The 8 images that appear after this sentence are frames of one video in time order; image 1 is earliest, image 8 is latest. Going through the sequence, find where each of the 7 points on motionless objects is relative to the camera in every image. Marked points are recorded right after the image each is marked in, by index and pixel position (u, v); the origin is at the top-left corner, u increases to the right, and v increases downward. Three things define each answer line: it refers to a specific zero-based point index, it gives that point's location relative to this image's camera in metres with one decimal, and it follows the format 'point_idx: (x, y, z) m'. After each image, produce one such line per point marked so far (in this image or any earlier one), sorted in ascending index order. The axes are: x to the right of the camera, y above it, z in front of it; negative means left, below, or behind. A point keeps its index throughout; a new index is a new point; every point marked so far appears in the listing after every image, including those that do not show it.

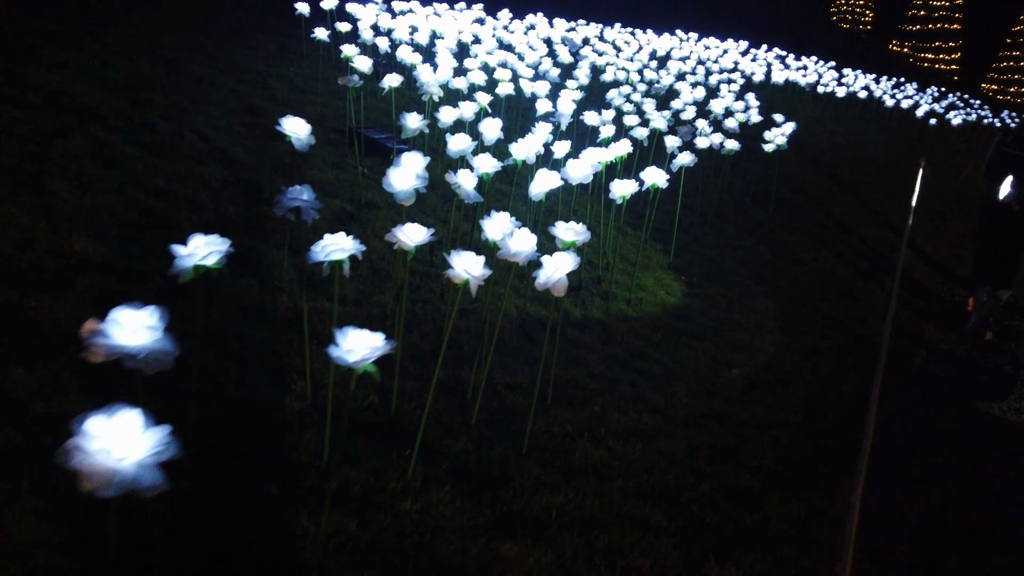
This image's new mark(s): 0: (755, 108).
0: (+3.5, +2.6, +10.9) m
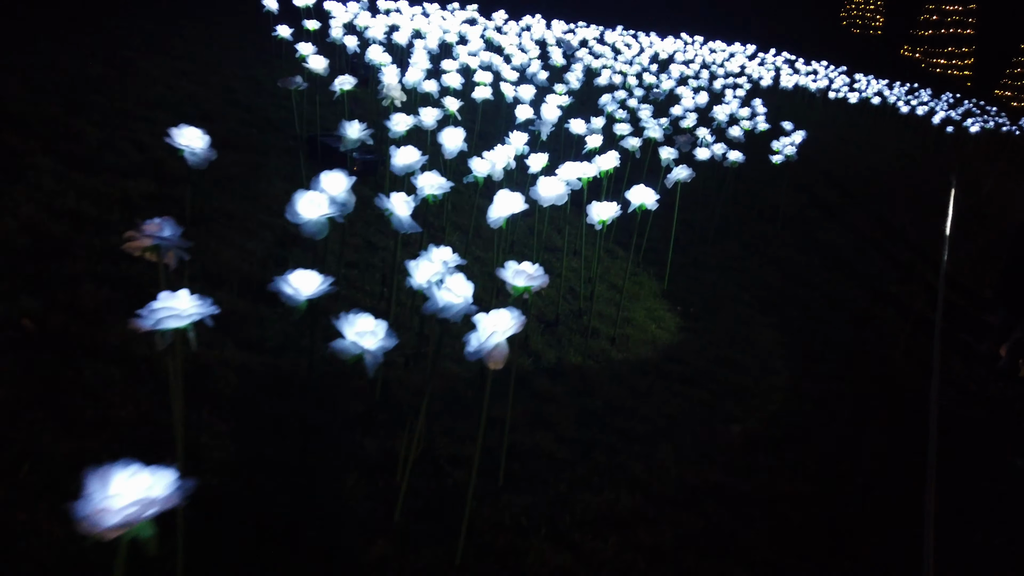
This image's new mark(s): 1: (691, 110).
0: (+3.4, +2.3, +10.1) m
1: (+2.2, +2.2, +9.4) m
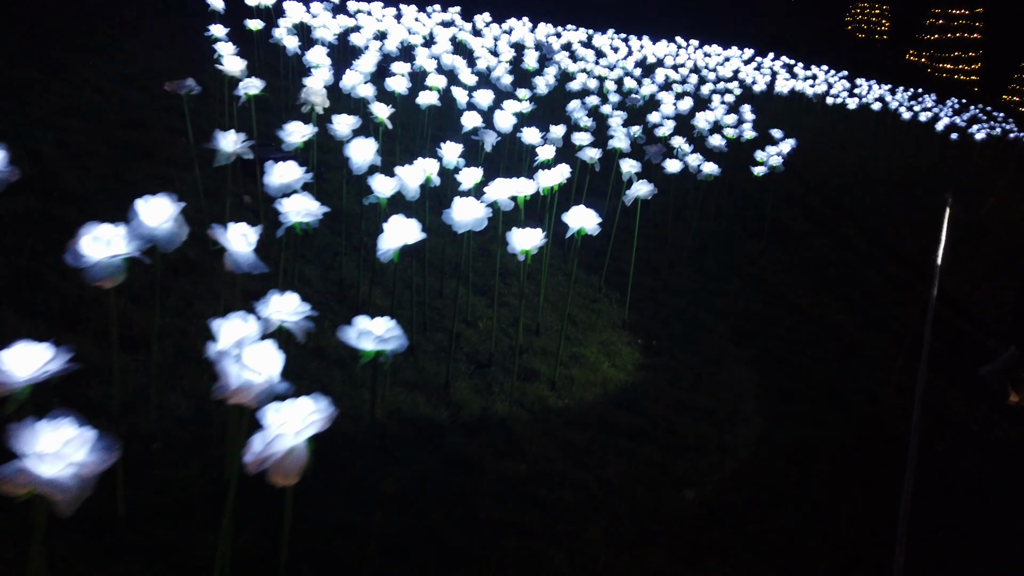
0: (+3.0, +2.1, +9.4) m
1: (+1.8, +2.0, +8.7) m
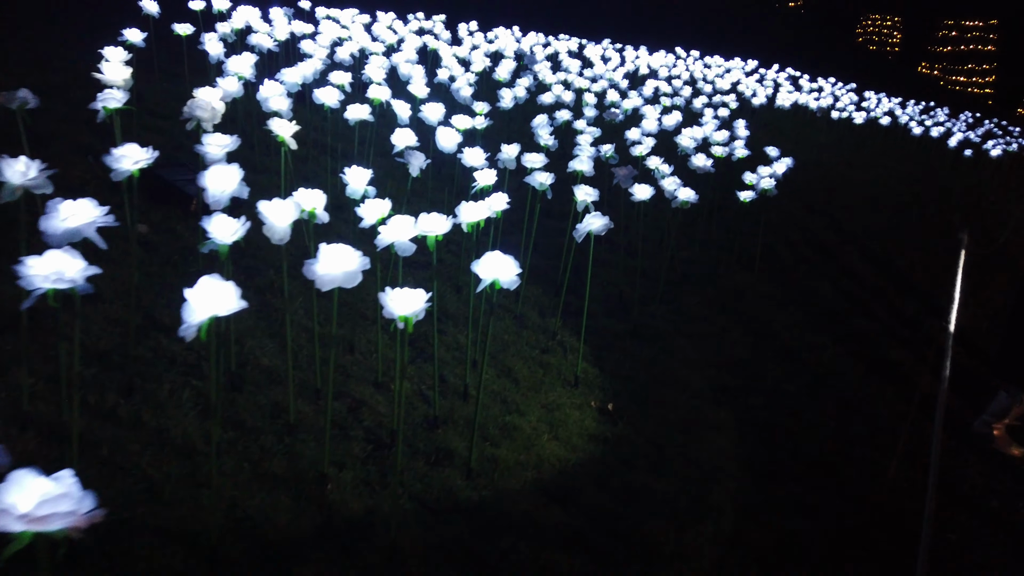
0: (+2.6, +1.7, +8.6) m
1: (+1.4, +1.6, +7.8) m
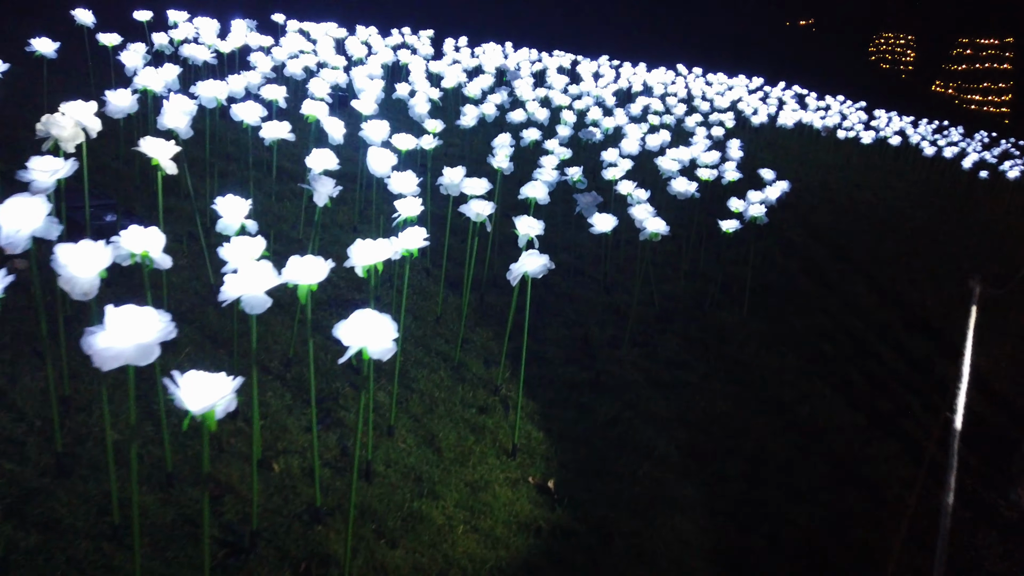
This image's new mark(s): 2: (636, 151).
0: (+2.3, +1.3, +7.8) m
1: (+1.1, +1.3, +7.1) m
2: (+1.2, +1.3, +7.3) m
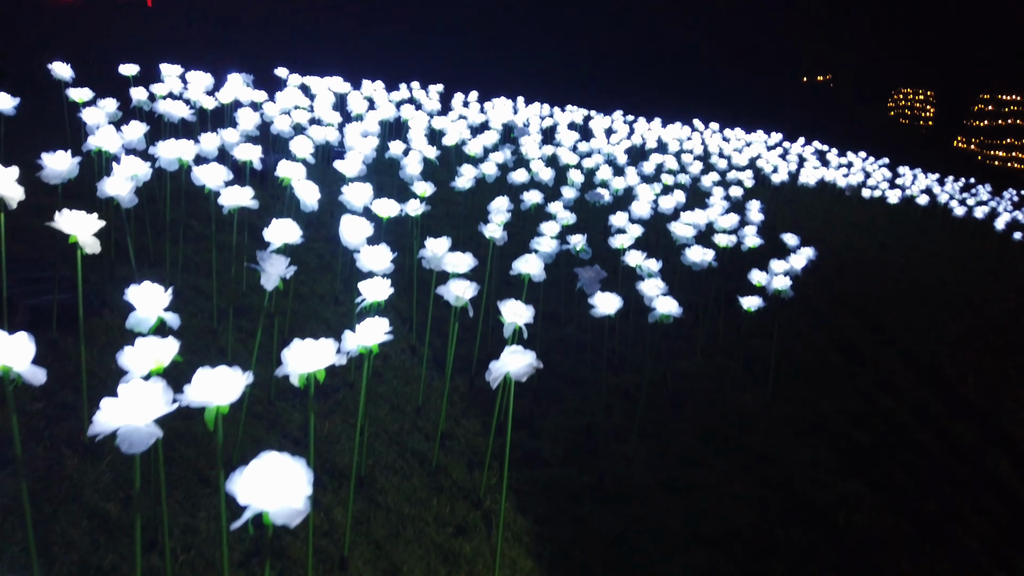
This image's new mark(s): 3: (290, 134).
0: (+2.3, +0.6, +7.2) m
1: (+1.1, +0.6, +6.5) m
2: (+1.2, +0.7, +6.7) m
3: (-2.0, +1.4, +6.6) m
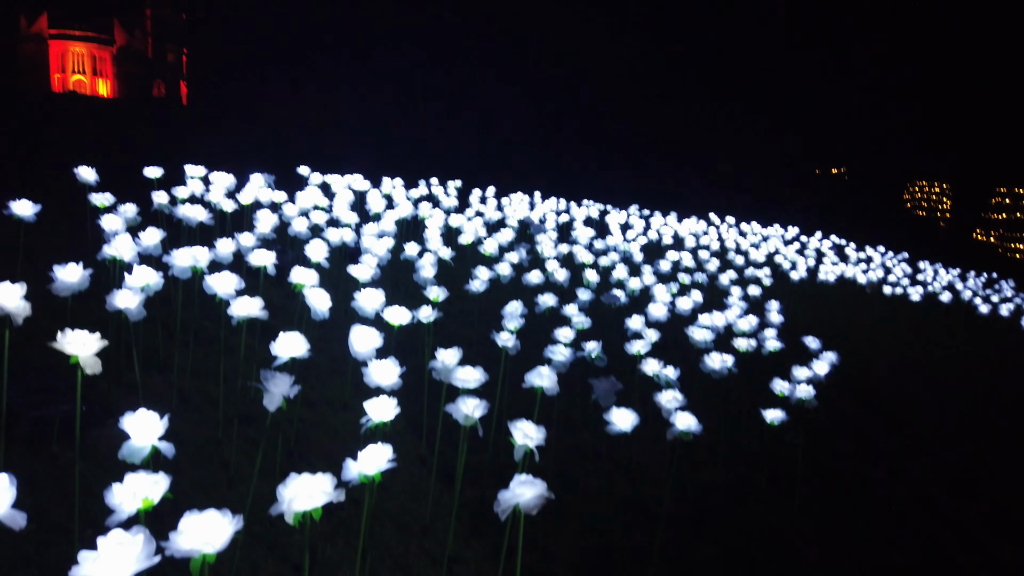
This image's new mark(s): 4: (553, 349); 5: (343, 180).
0: (+2.5, -0.4, +7.1) m
1: (+1.3, -0.3, +6.4) m
2: (+1.3, -0.2, +6.6) m
3: (-1.8, +0.5, +6.6) m
4: (+0.3, -0.4, +4.8) m
5: (-2.2, +1.4, +9.8) m
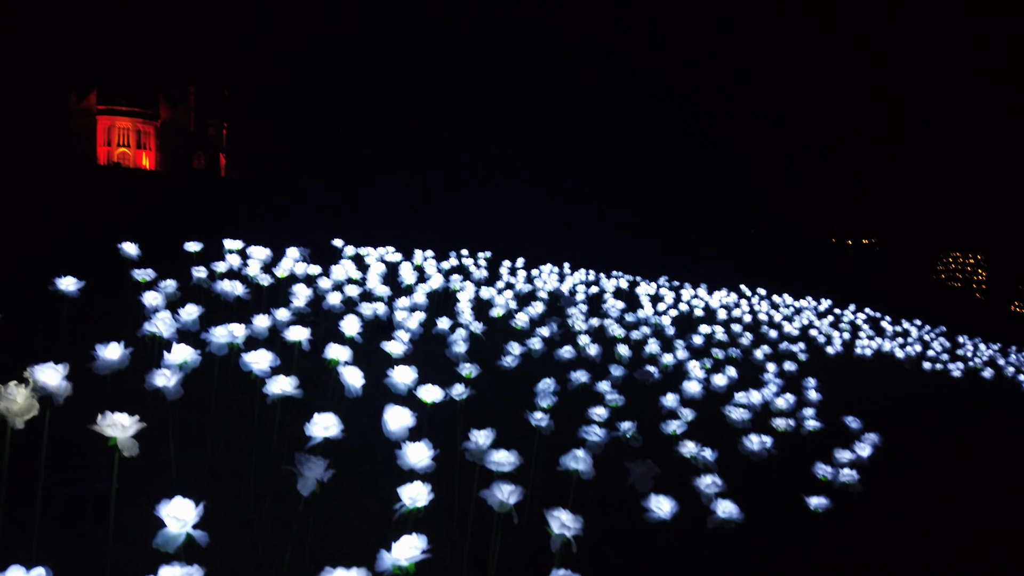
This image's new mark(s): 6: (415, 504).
0: (+2.7, -1.1, +6.9) m
1: (+1.5, -0.9, +6.3) m
2: (+1.6, -0.9, +6.5) m
3: (-1.5, -0.2, +6.7) m
4: (+0.5, -0.9, +4.7) m
5: (-1.8, +0.4, +9.9) m
6: (-0.4, -0.9, +3.2) m
